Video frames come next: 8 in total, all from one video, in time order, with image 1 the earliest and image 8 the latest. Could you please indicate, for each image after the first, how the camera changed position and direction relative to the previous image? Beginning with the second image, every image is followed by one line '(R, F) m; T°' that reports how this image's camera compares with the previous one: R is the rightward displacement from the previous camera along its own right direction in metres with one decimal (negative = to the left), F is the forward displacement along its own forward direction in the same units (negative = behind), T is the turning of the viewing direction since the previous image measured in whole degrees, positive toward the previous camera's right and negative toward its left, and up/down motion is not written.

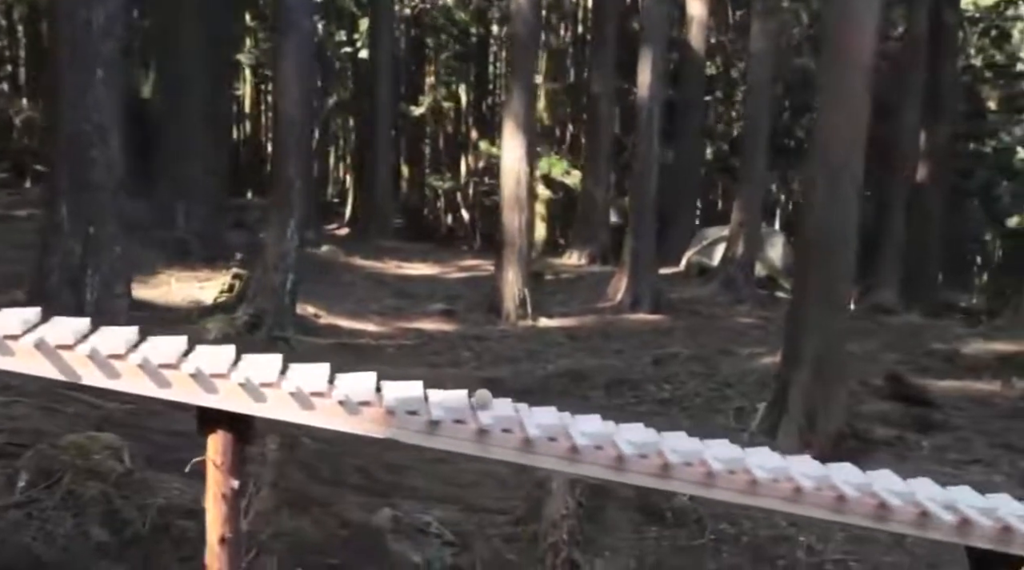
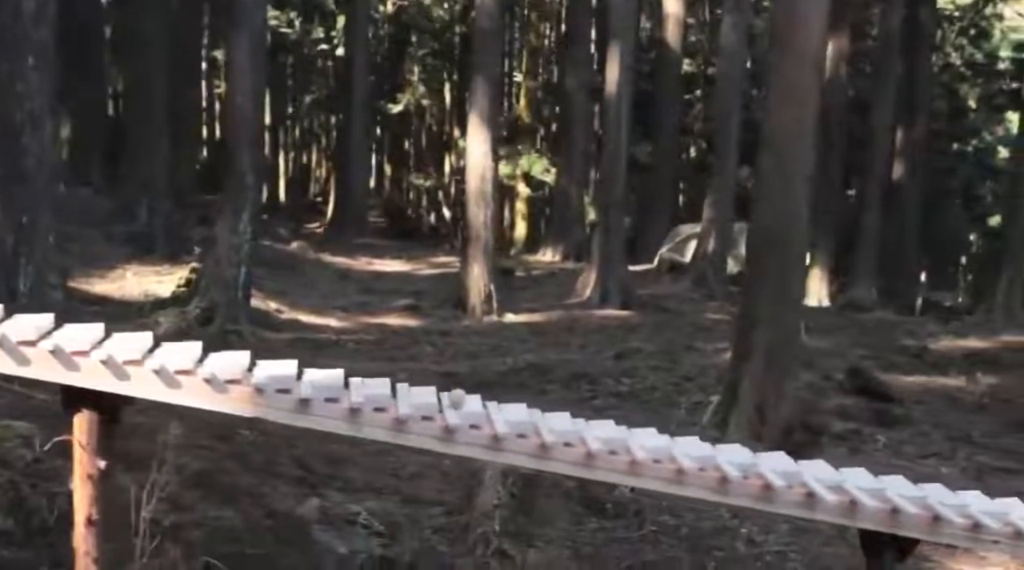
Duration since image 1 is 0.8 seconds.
(+0.3, +0.1) m; 0°
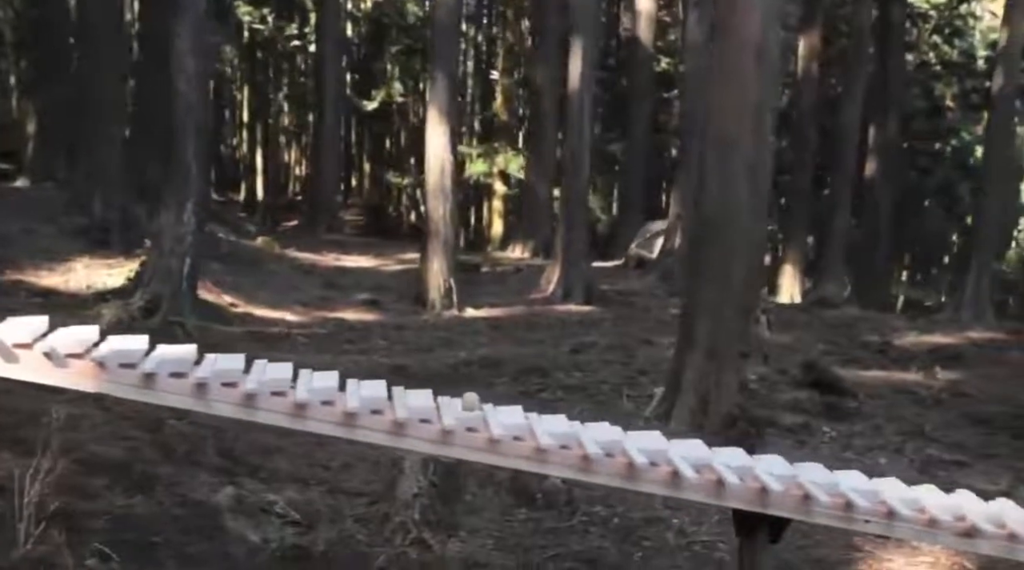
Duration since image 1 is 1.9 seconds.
(+0.3, +0.1) m; +1°
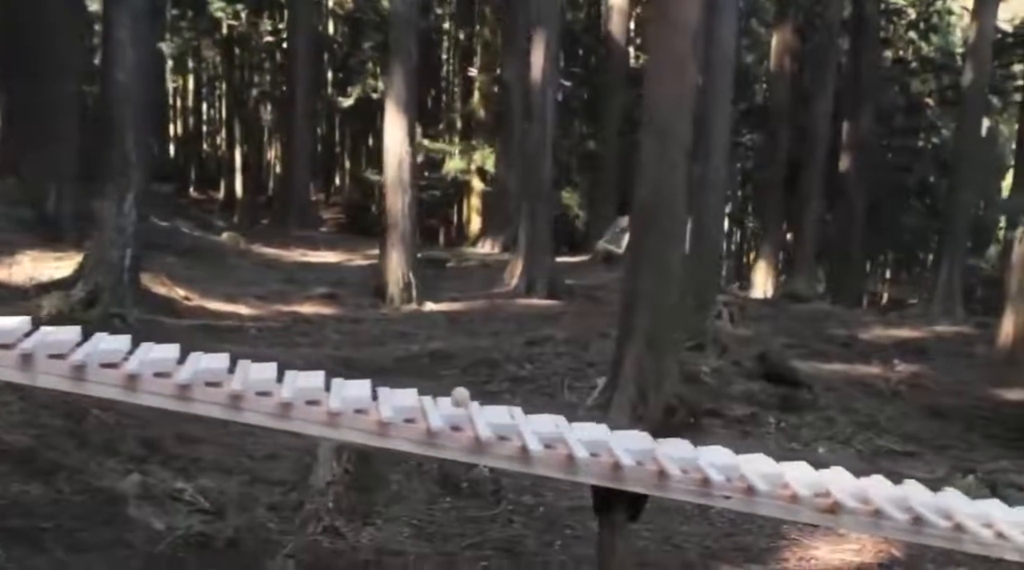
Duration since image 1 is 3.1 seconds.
(+0.3, +0.1) m; 0°
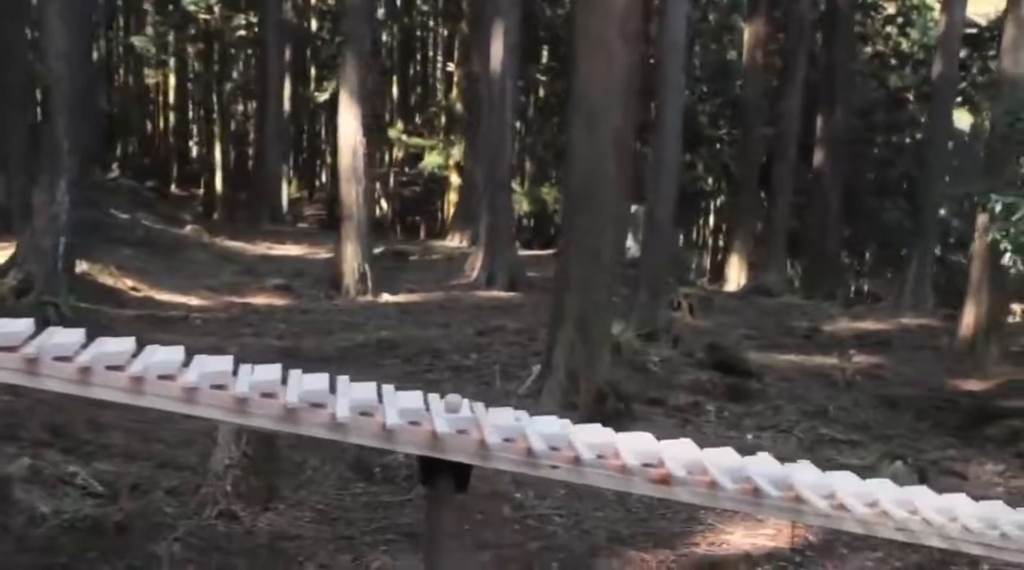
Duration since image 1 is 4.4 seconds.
(+0.4, +0.1) m; 0°
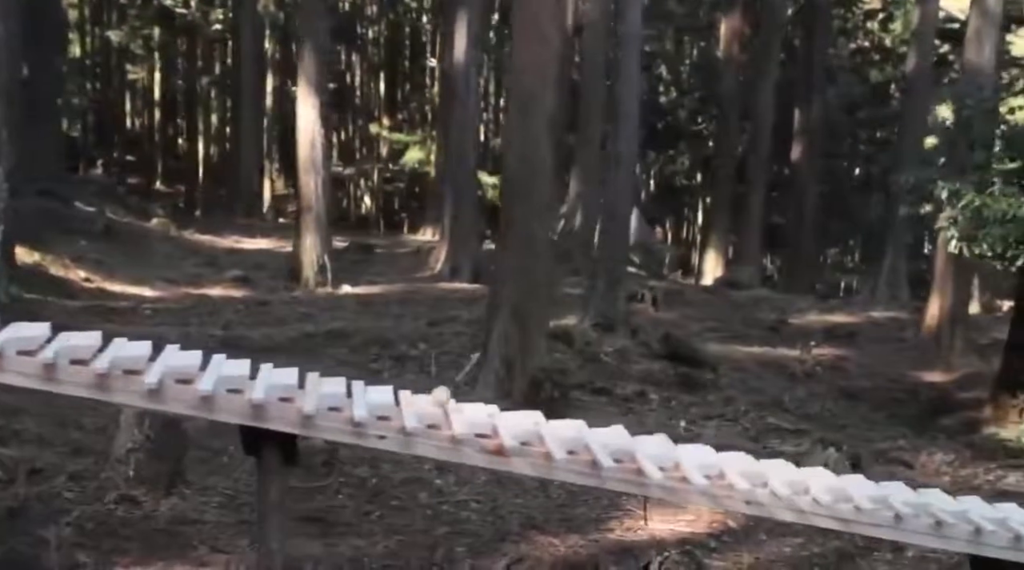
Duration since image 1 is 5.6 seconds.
(+0.4, +0.1) m; 0°
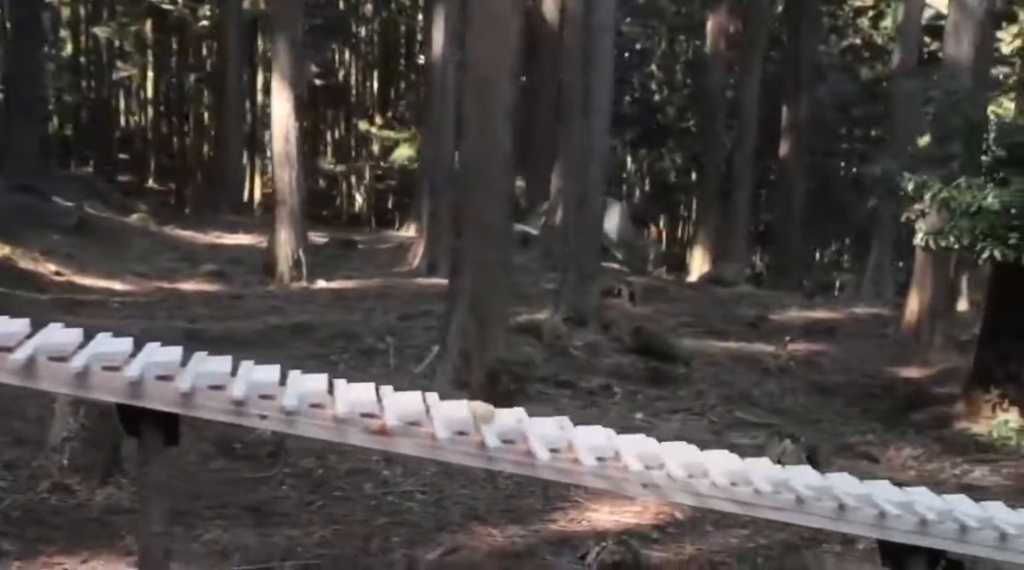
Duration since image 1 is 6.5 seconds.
(+0.2, +0.1) m; 0°
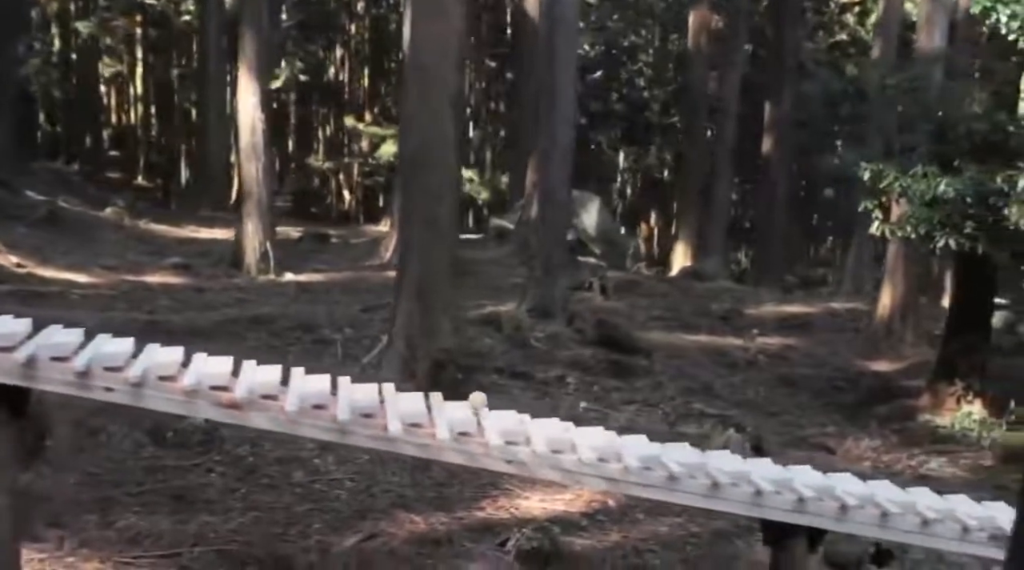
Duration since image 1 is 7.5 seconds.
(+0.3, +0.1) m; 0°
